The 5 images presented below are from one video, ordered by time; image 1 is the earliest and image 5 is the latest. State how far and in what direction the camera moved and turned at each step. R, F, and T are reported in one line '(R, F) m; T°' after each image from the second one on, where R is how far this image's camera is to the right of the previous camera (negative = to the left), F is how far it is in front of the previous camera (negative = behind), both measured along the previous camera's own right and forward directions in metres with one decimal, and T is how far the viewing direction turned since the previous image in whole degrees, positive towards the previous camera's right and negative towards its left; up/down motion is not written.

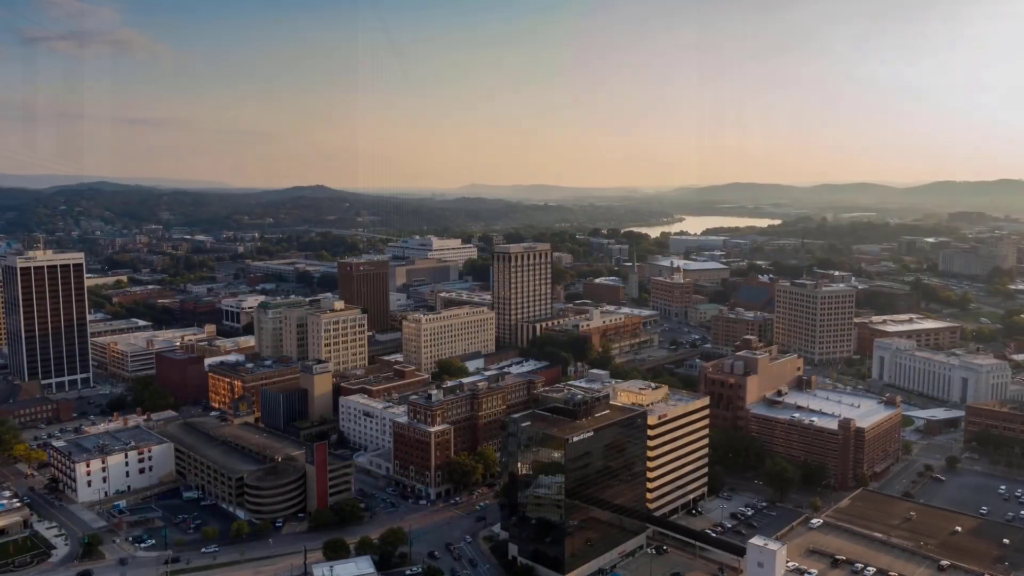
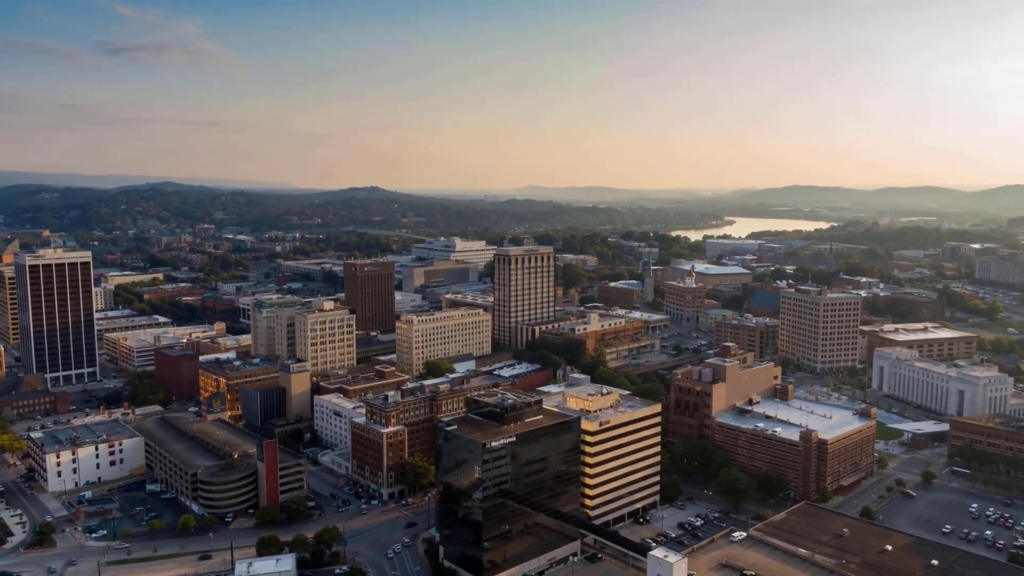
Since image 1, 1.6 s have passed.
(+5.4, +0.3) m; -4°
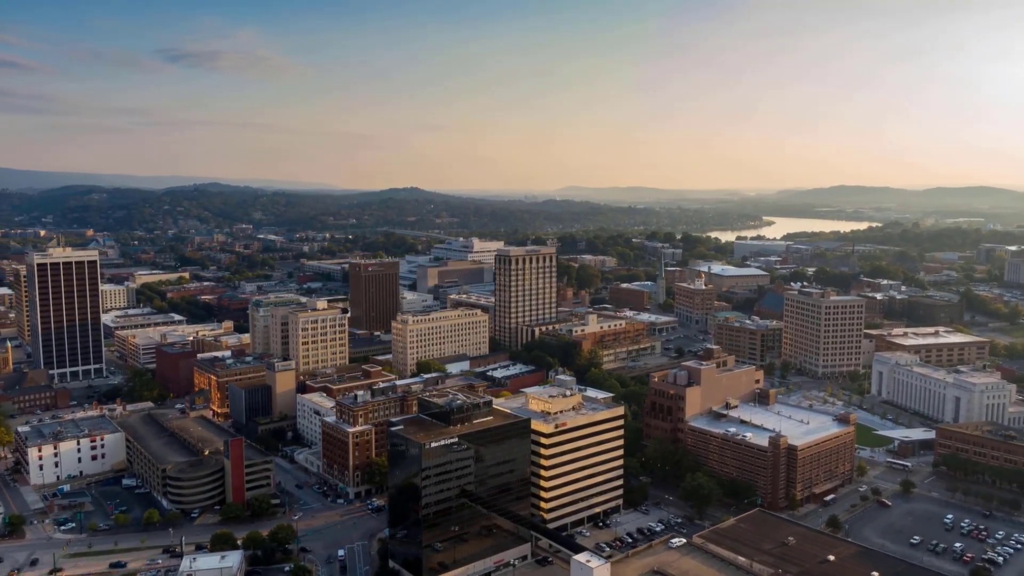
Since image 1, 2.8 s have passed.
(+4.1, +0.2) m; -3°
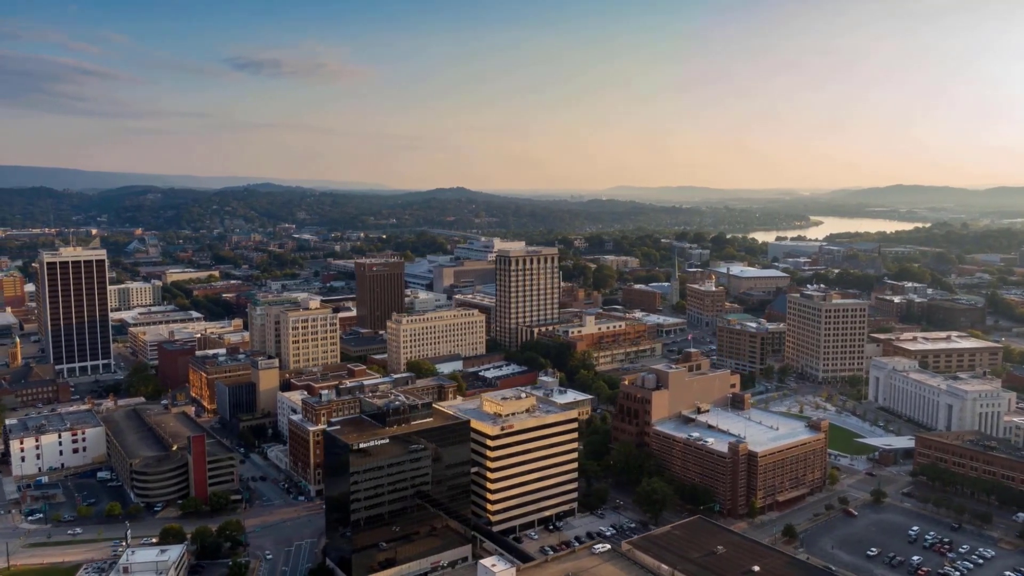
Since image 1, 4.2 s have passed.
(+4.8, +0.3) m; -3°
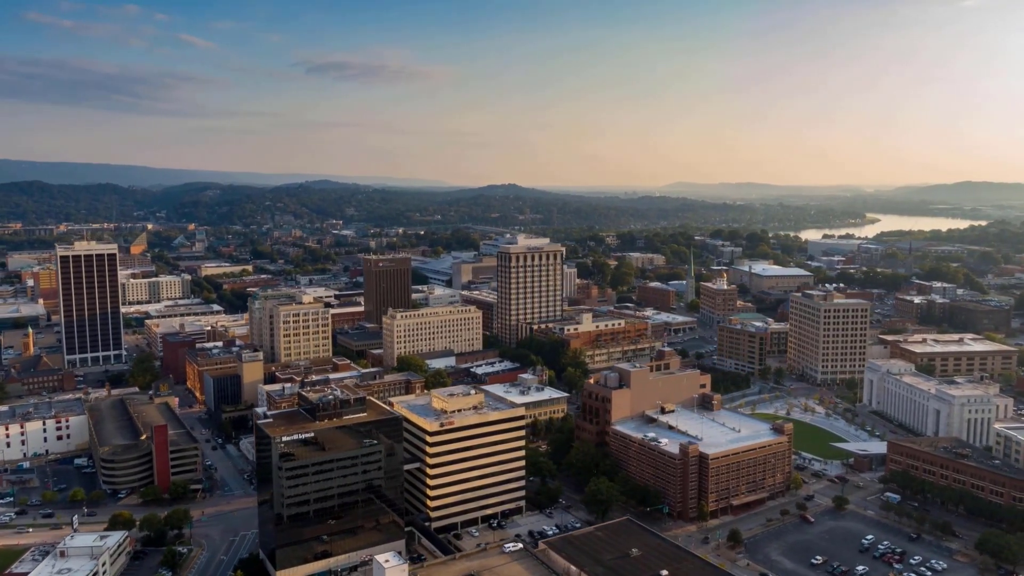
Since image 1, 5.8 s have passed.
(+5.4, +0.4) m; -4°
